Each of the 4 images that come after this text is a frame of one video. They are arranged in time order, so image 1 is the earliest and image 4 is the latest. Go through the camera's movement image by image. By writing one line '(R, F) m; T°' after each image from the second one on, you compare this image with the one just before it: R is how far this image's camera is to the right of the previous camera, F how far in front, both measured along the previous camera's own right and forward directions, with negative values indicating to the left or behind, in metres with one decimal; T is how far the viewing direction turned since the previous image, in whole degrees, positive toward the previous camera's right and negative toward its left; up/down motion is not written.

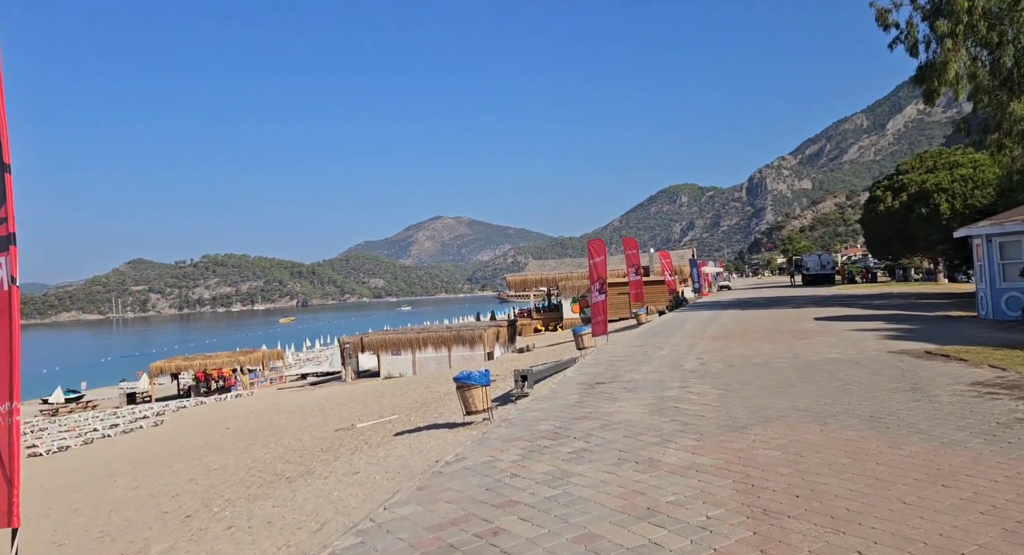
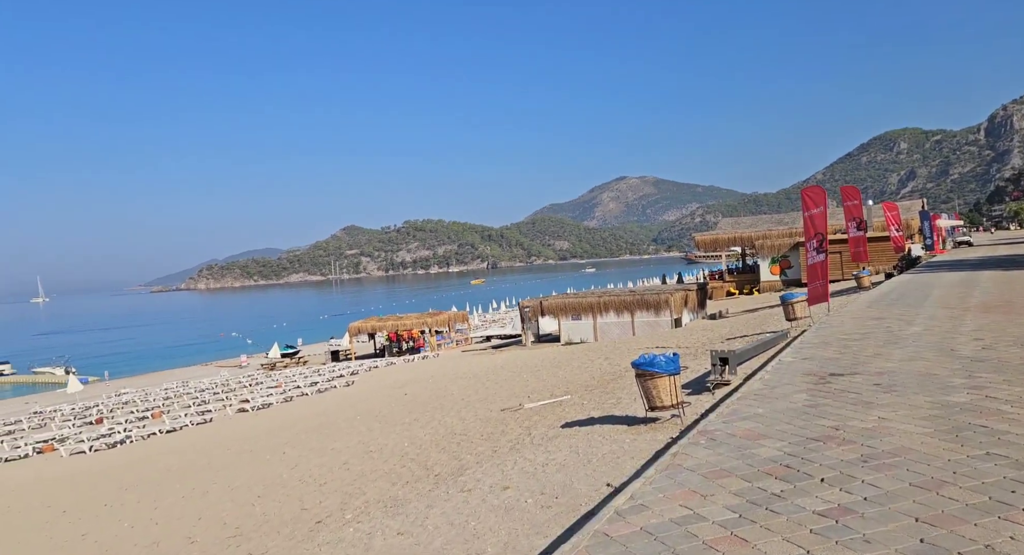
(-0.1, +2.1) m; -15°
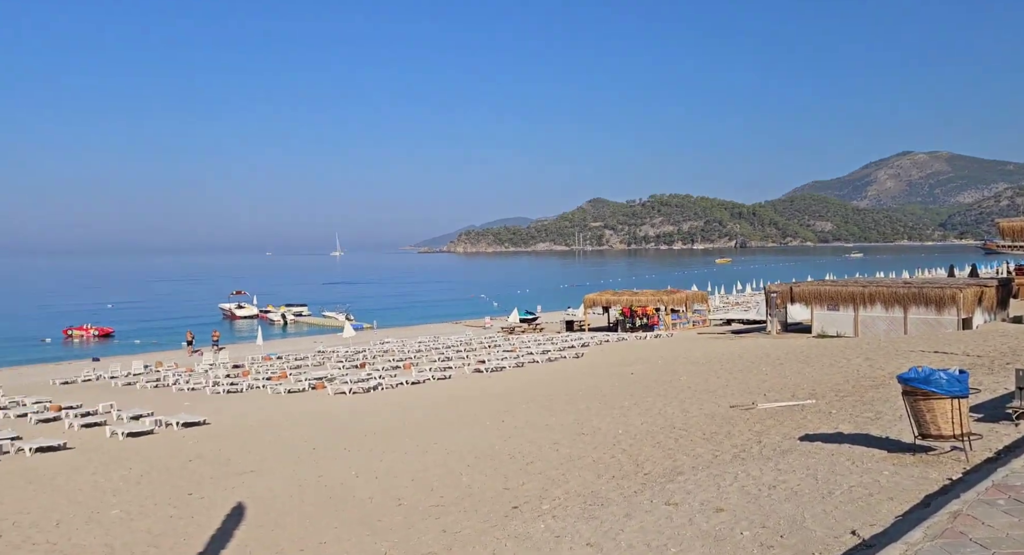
(+0.1, +0.8) m; -20°
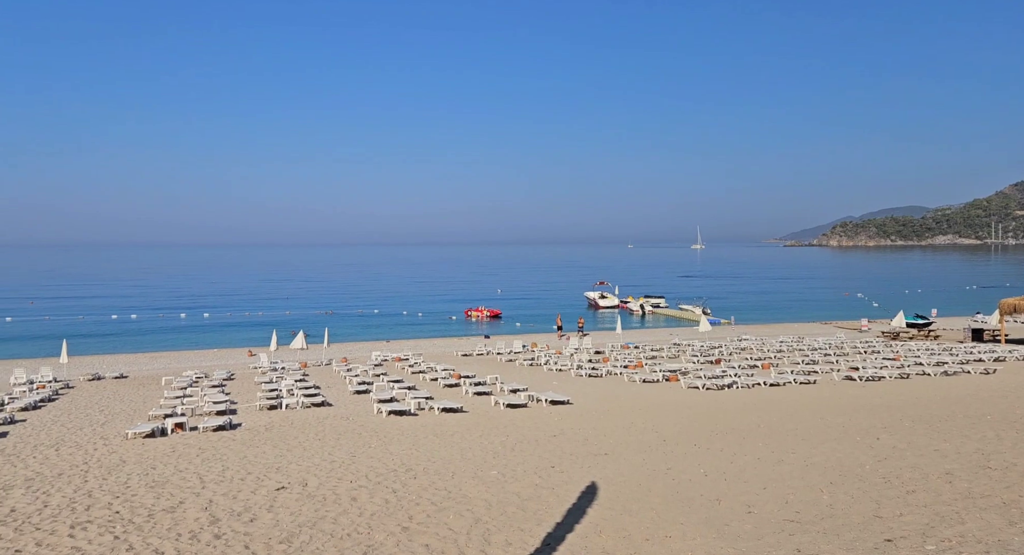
(0.0, +0.2) m; -29°
